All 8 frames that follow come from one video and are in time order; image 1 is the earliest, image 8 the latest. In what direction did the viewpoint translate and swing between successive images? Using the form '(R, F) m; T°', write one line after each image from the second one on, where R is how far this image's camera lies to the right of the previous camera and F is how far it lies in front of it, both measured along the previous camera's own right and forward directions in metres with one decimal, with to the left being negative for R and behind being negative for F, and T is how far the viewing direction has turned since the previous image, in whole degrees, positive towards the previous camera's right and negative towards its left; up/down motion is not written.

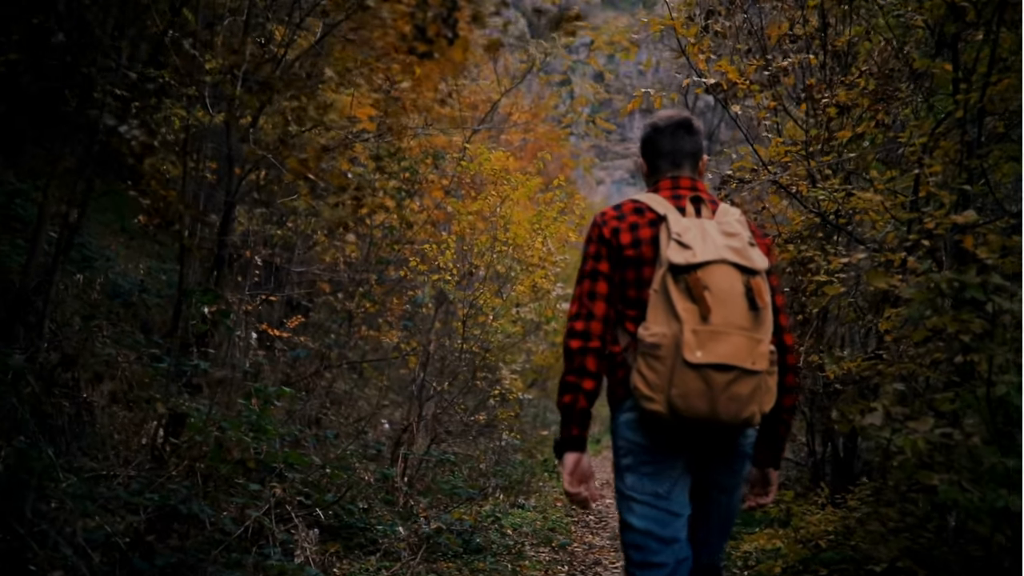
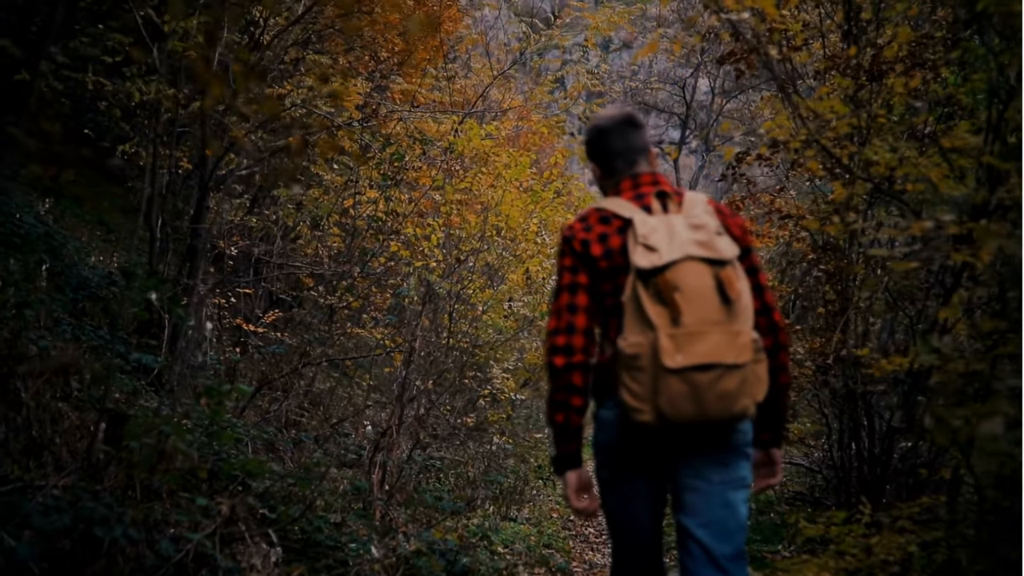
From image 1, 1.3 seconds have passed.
(0.0, +0.6) m; +1°
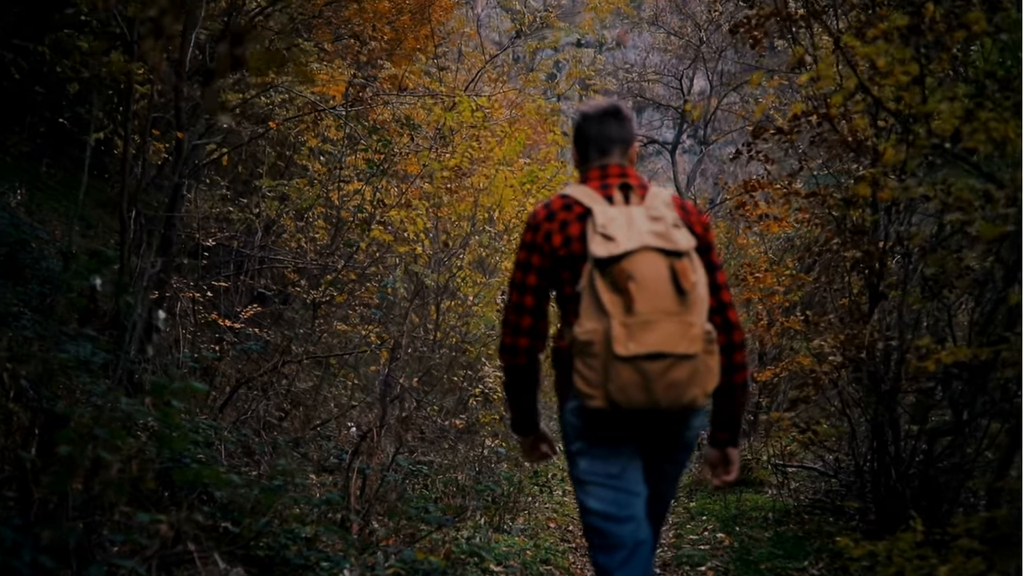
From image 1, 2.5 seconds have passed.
(0.0, +0.5) m; 0°
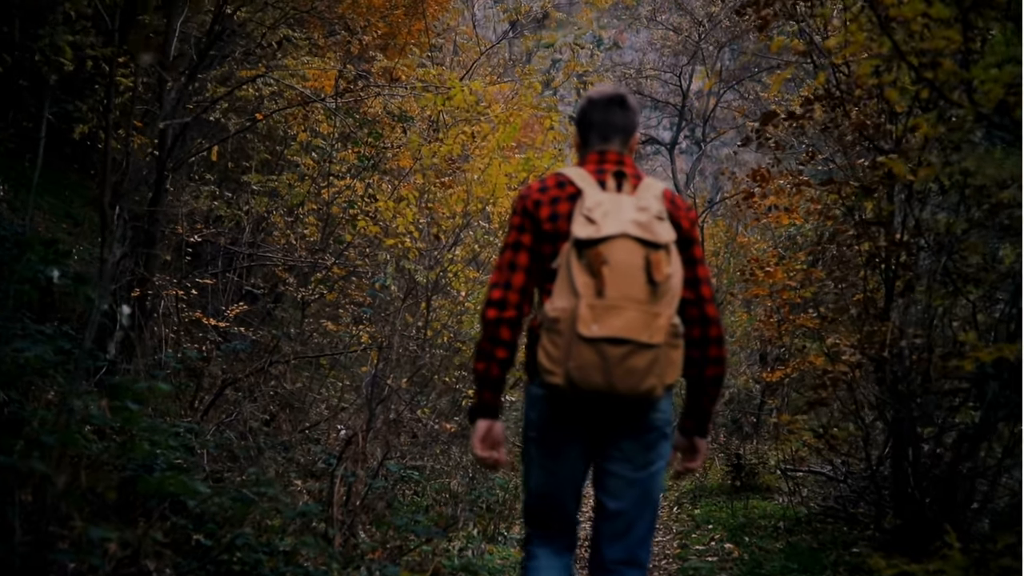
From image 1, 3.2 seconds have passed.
(0.0, +0.3) m; 0°
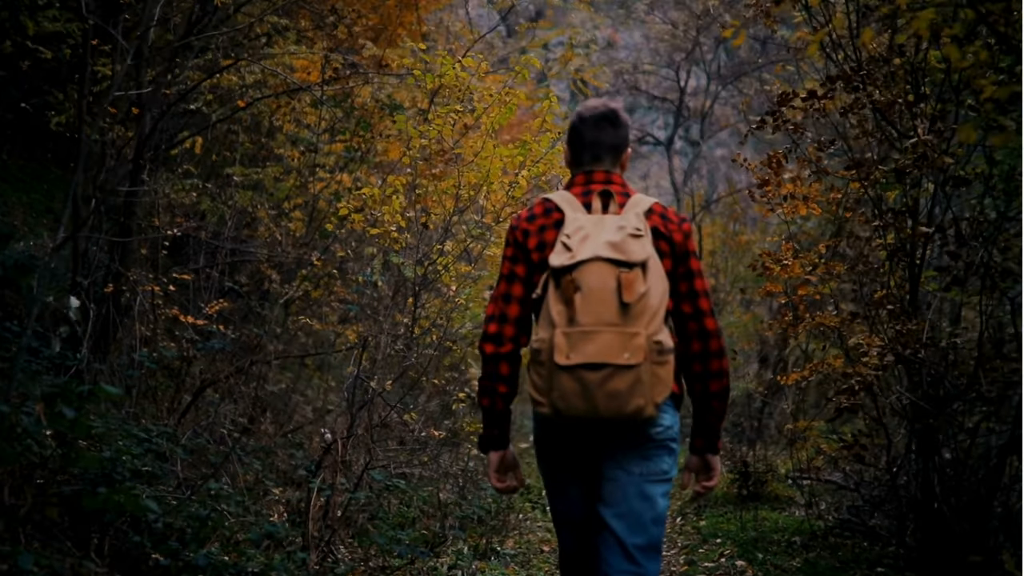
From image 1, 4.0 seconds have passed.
(0.0, +0.4) m; 0°
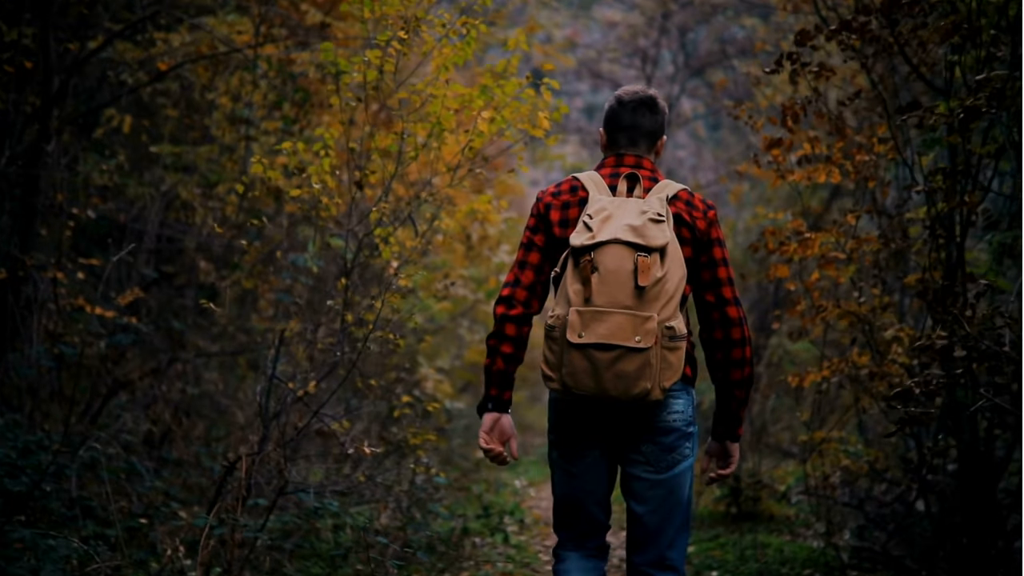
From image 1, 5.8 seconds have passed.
(0.0, +0.9) m; +3°
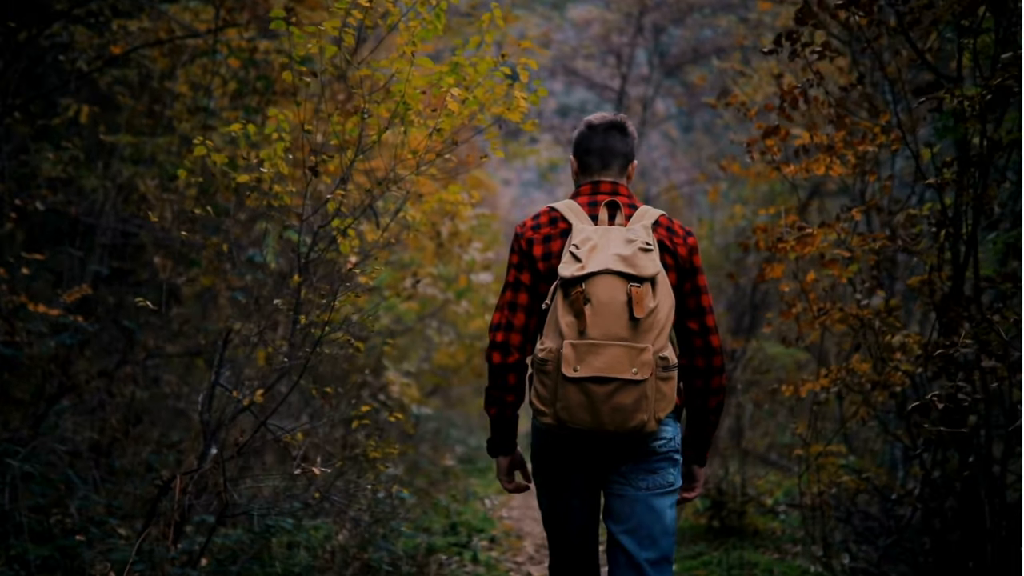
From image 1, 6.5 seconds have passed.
(0.0, +0.3) m; +2°
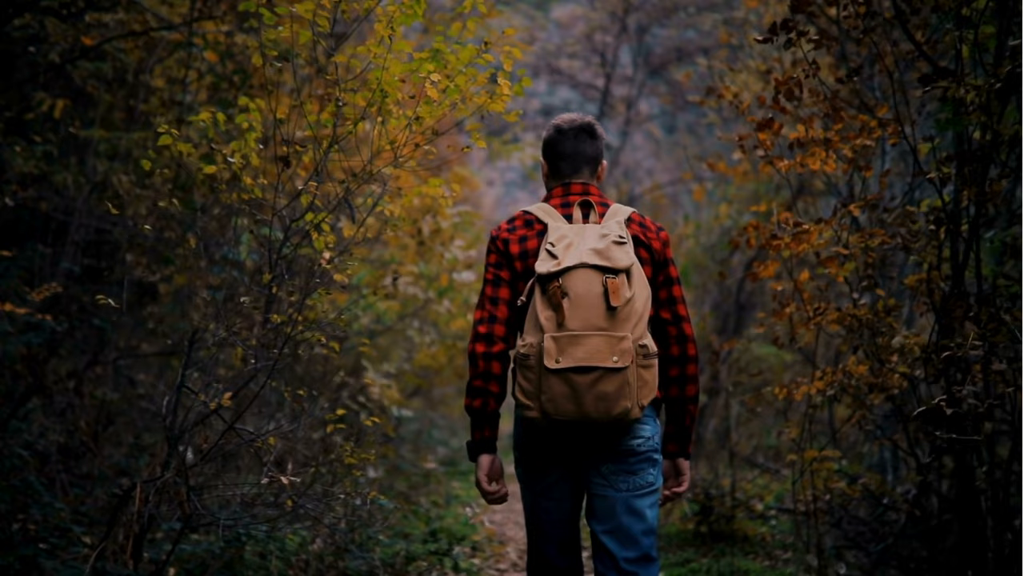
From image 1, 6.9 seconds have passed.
(0.0, +0.2) m; +1°
